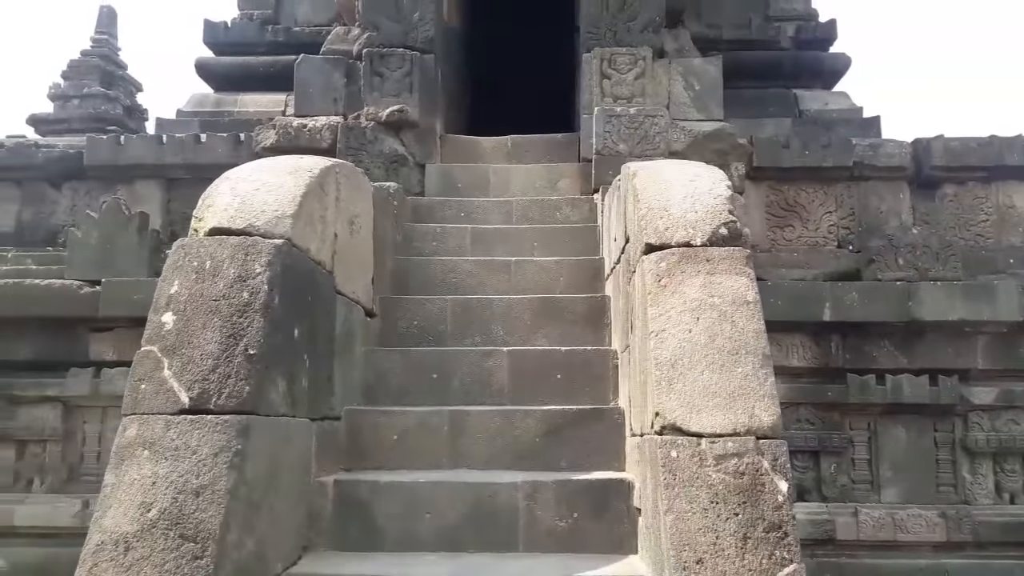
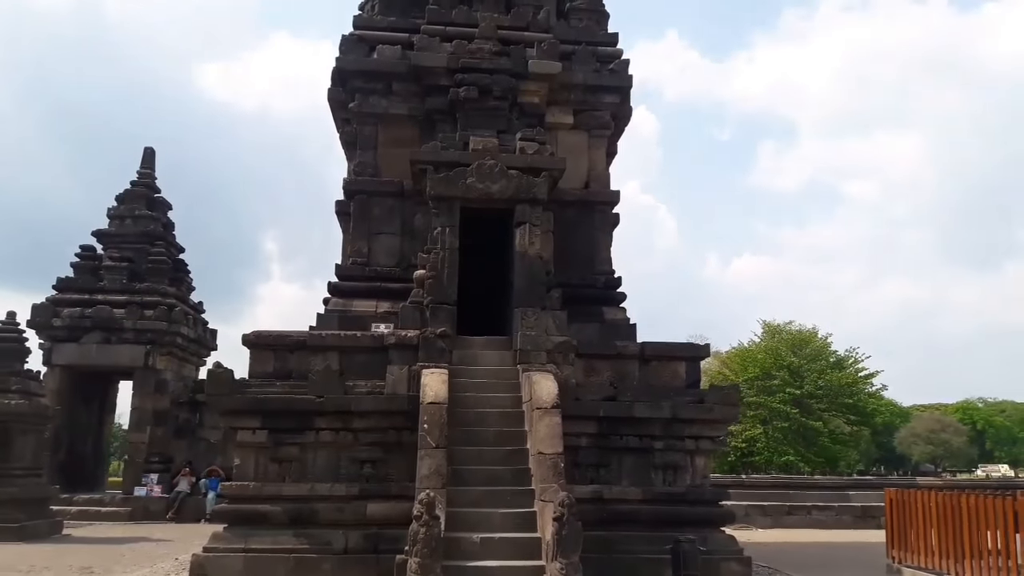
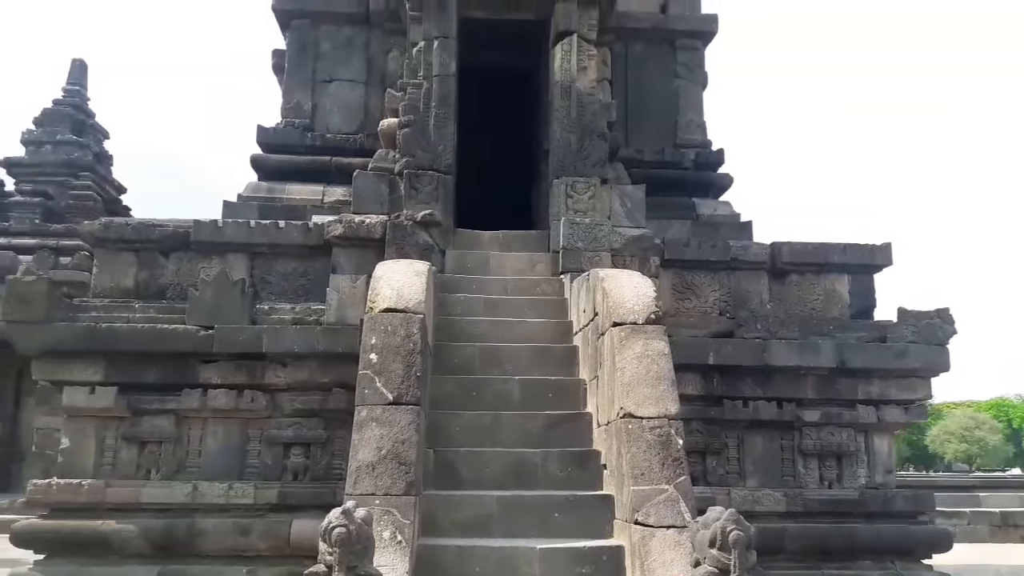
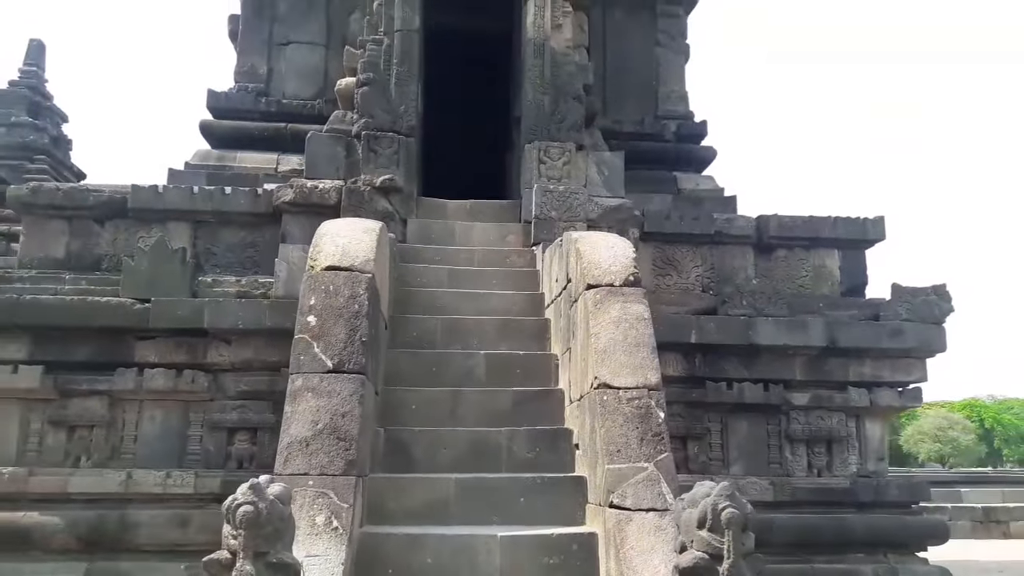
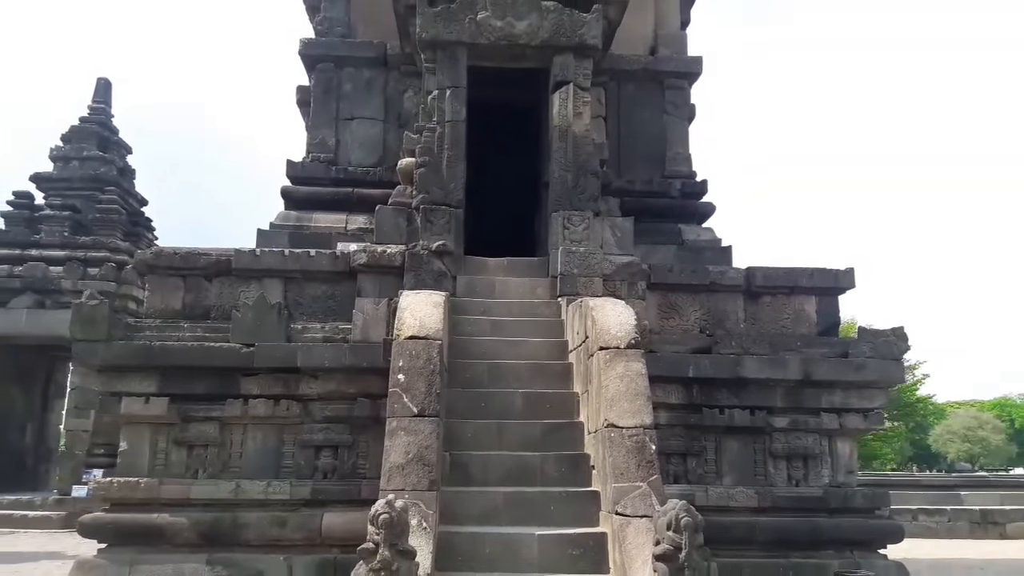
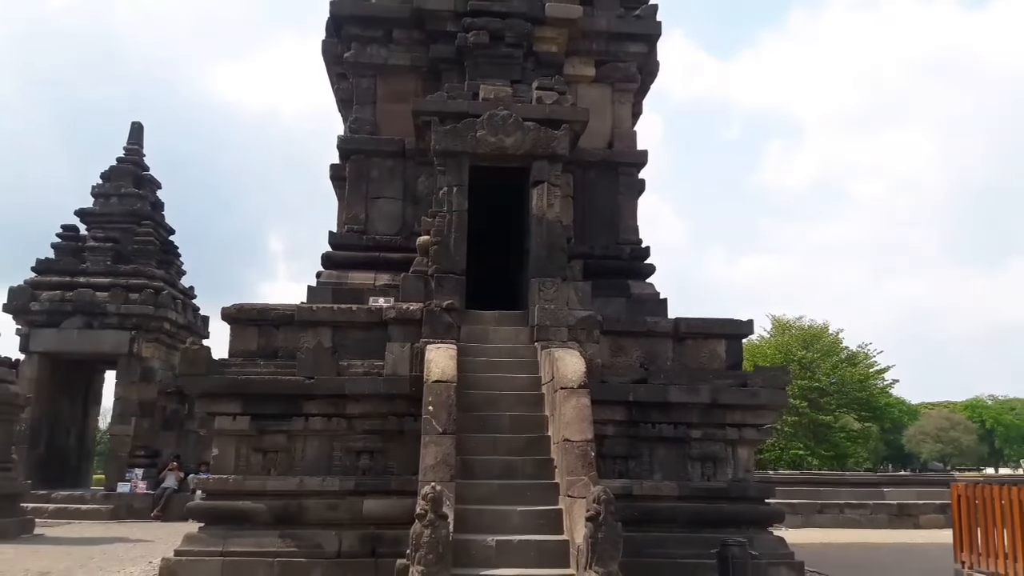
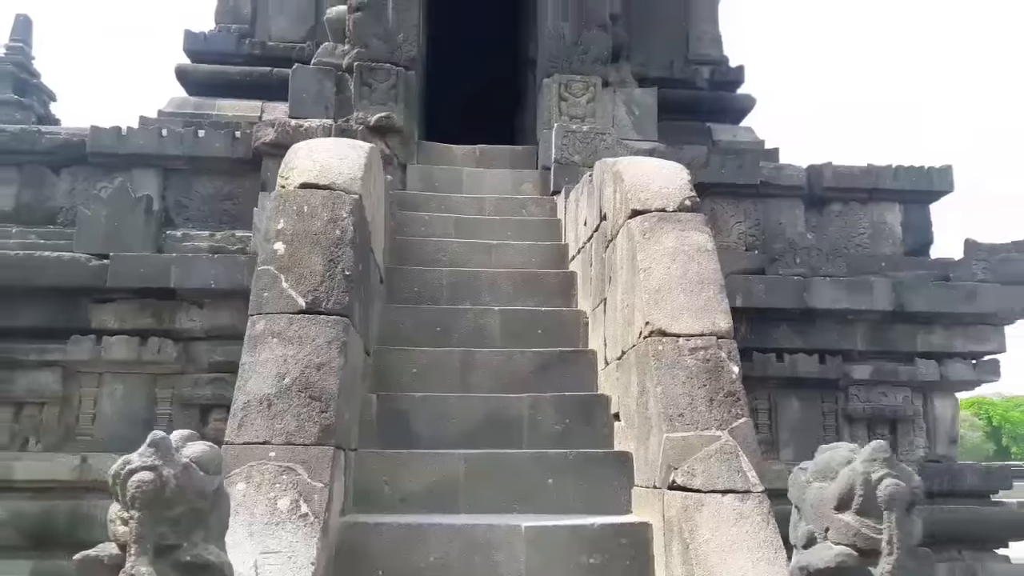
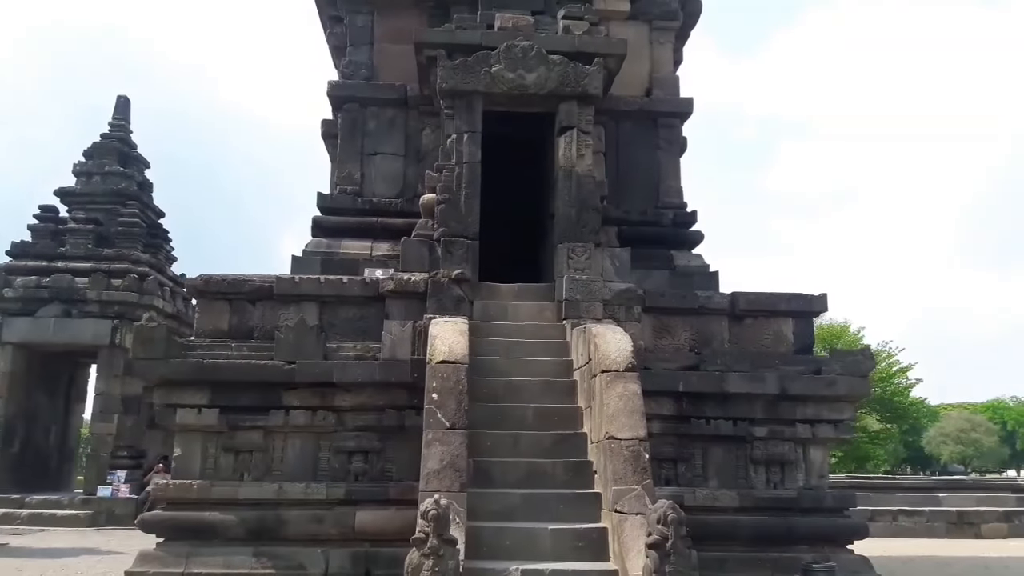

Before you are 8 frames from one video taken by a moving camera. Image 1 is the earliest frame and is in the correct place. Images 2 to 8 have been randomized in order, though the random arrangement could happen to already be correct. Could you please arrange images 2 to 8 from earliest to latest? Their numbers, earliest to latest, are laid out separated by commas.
7, 4, 3, 5, 8, 6, 2
